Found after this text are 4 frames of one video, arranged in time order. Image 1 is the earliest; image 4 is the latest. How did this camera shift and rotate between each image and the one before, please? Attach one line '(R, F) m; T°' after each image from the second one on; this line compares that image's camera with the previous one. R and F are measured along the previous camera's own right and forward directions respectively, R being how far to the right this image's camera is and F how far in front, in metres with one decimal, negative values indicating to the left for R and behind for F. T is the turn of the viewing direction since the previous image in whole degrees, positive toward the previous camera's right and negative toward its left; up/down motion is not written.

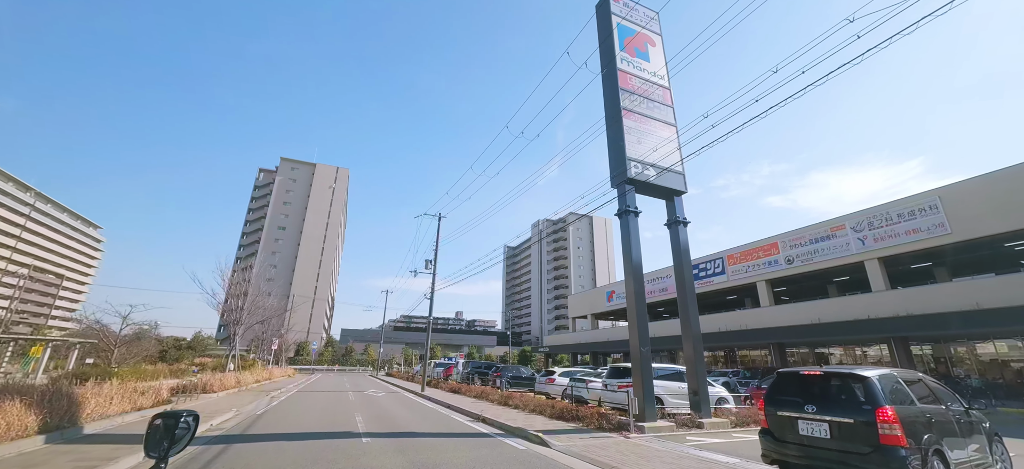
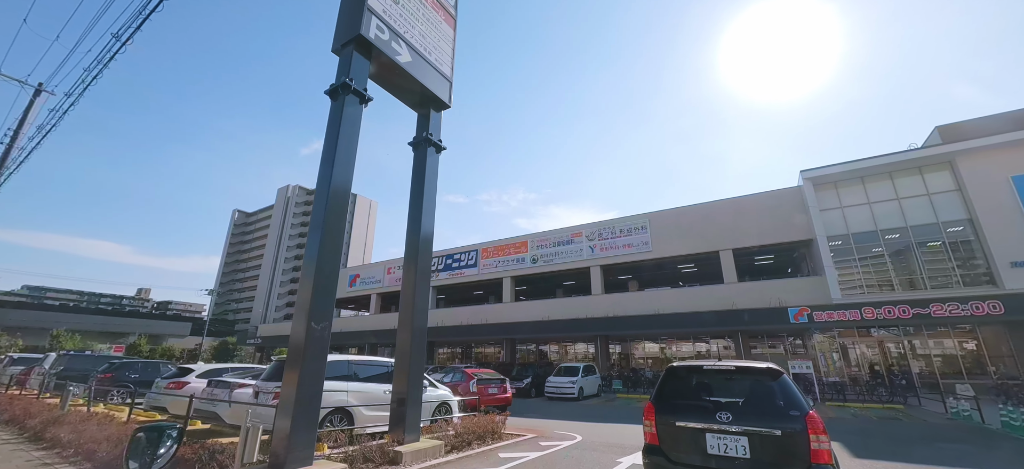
(+2.0, +3.9) m; +31°
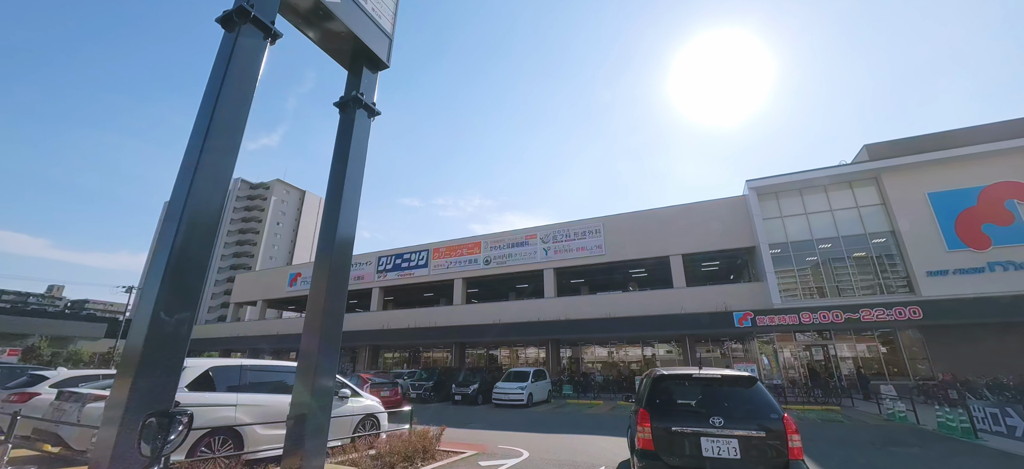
(+0.3, +0.6) m; +6°
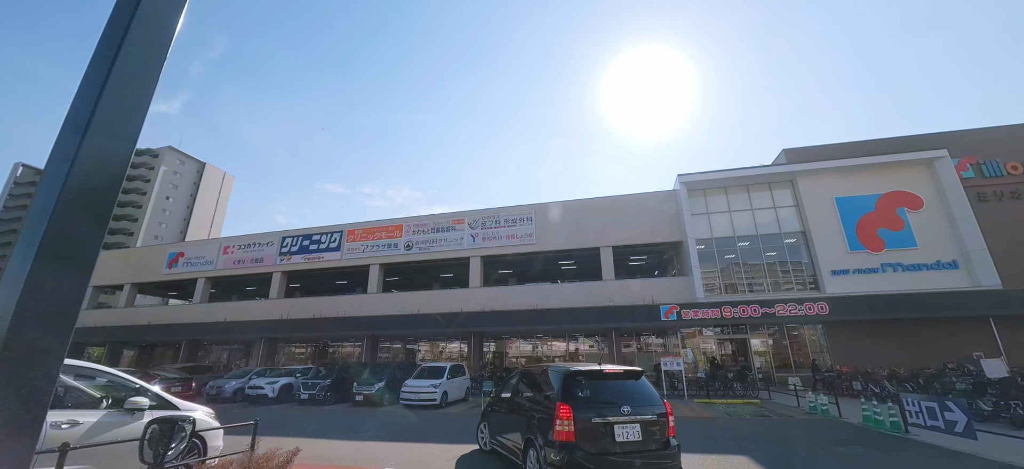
(+0.3, +1.6) m; +10°
